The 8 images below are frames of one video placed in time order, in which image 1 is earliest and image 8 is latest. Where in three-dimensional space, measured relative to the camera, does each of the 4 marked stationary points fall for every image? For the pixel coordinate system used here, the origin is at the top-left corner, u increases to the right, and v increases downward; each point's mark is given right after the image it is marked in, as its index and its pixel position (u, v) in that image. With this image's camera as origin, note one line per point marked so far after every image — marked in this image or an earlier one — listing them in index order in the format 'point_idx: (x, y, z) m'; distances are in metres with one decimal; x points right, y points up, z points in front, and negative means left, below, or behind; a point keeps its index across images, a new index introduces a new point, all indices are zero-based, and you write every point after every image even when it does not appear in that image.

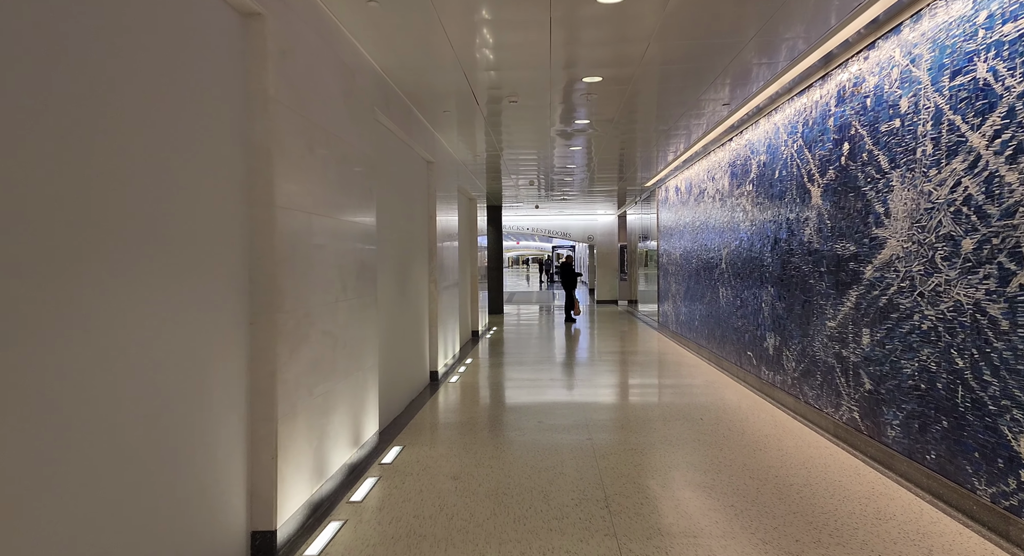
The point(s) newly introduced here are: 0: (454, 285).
0: (-0.8, -0.1, +8.1) m
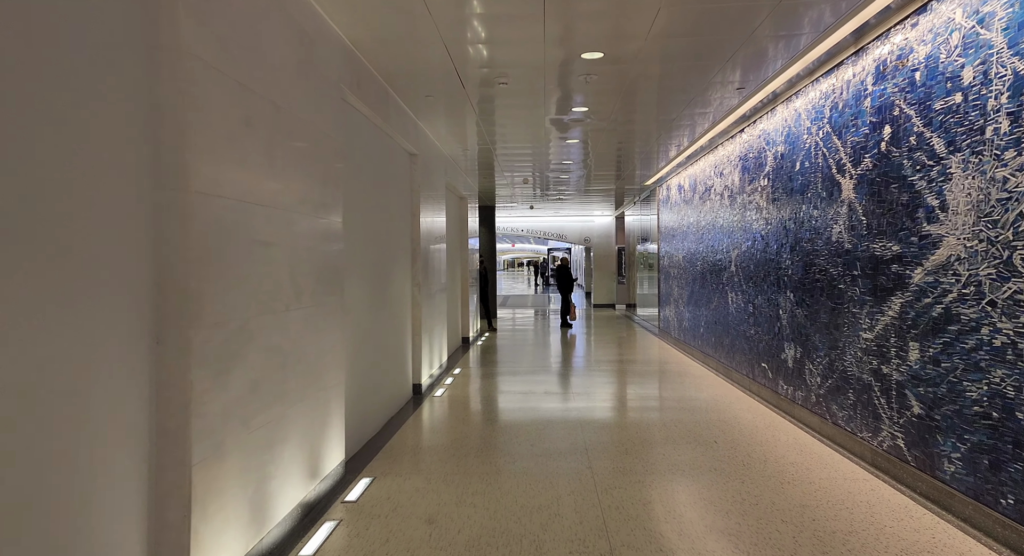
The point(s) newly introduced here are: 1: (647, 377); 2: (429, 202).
0: (-0.9, -0.2, +7.5) m
1: (+1.8, -1.3, +7.7) m
2: (-1.0, +0.9, +6.8) m
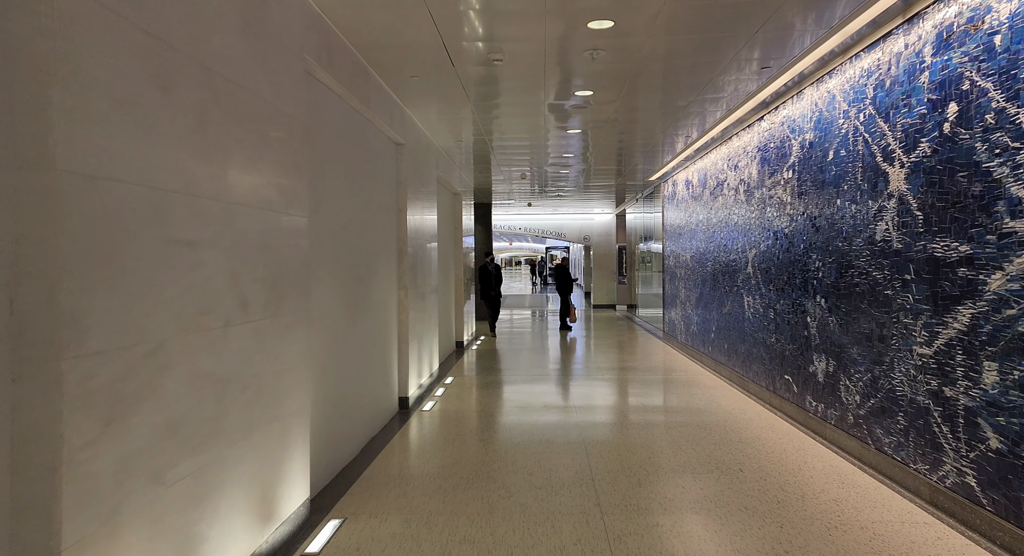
0: (-0.9, -0.2, +6.9) m
1: (+1.8, -1.3, +7.2) m
2: (-1.0, +0.9, +6.2) m
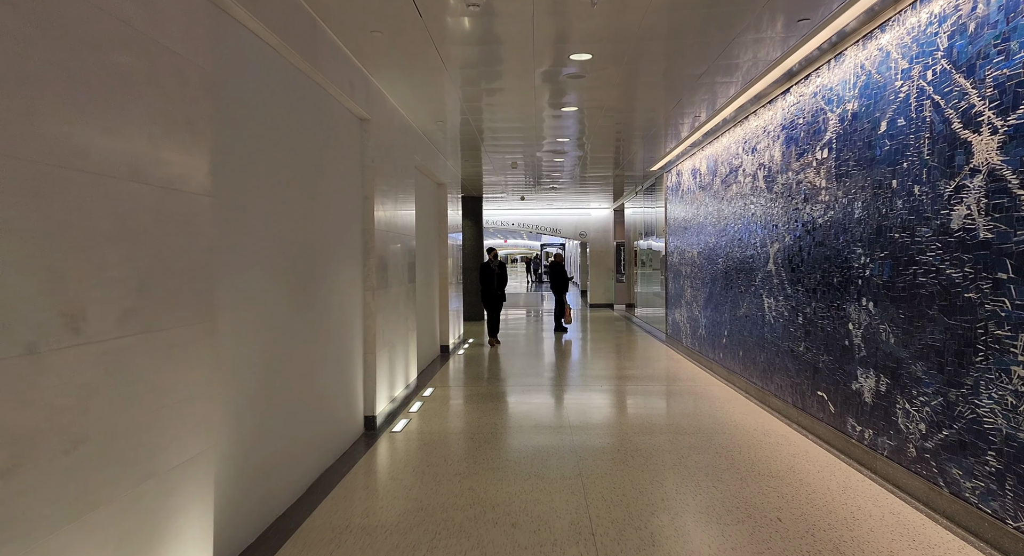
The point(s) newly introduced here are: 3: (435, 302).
0: (-1.1, -0.2, +6.1) m
1: (+1.6, -1.3, +6.4) m
2: (-1.1, +0.9, +5.4) m
3: (-1.1, -0.4, +8.2) m
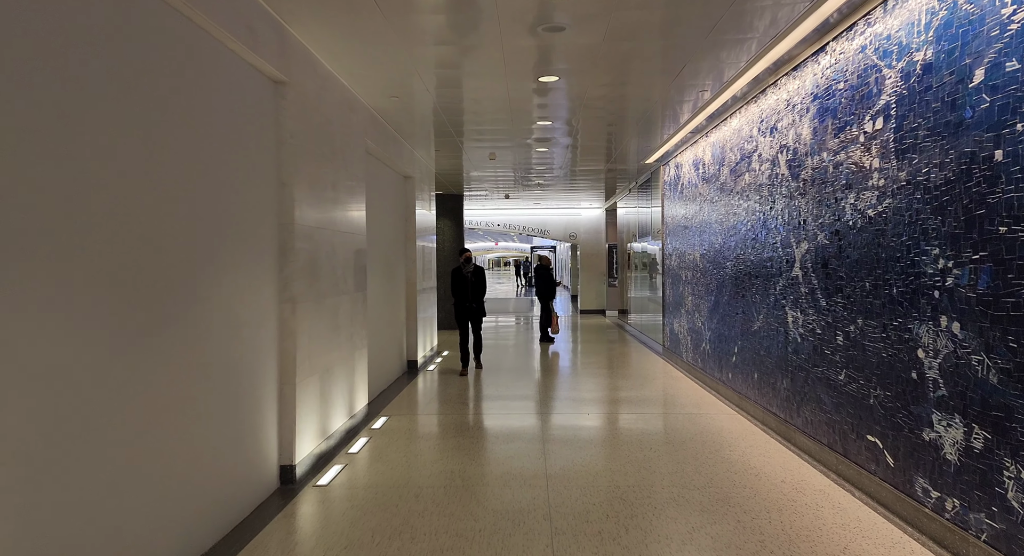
0: (-1.4, -0.2, +5.1) m
1: (+1.3, -1.4, +5.4) m
2: (-1.4, +0.8, +4.4) m
3: (-1.4, -0.4, +7.2) m
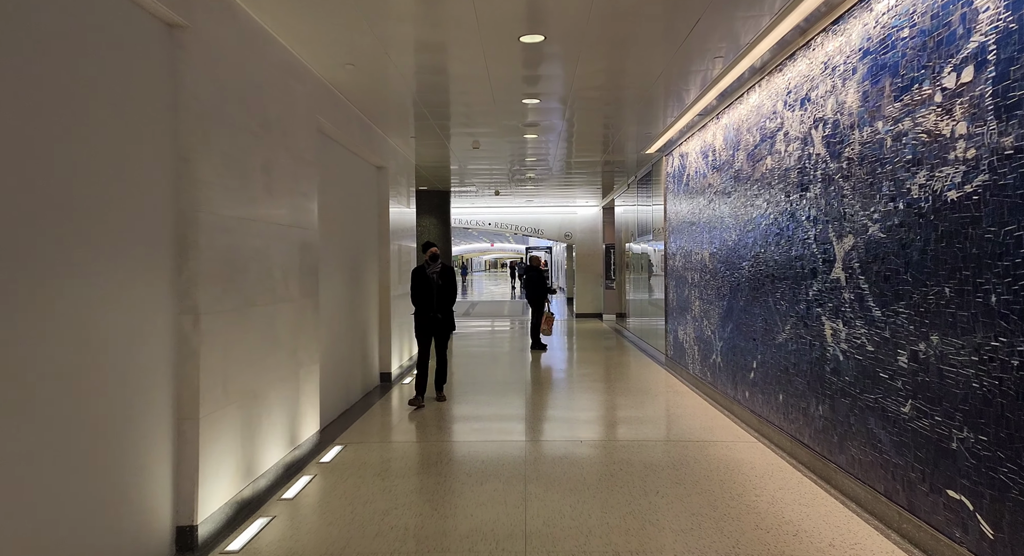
0: (-1.5, -0.2, +4.2) m
1: (+1.2, -1.4, +4.6) m
2: (-1.6, +0.8, +3.6) m
3: (-1.6, -0.5, +6.3) m
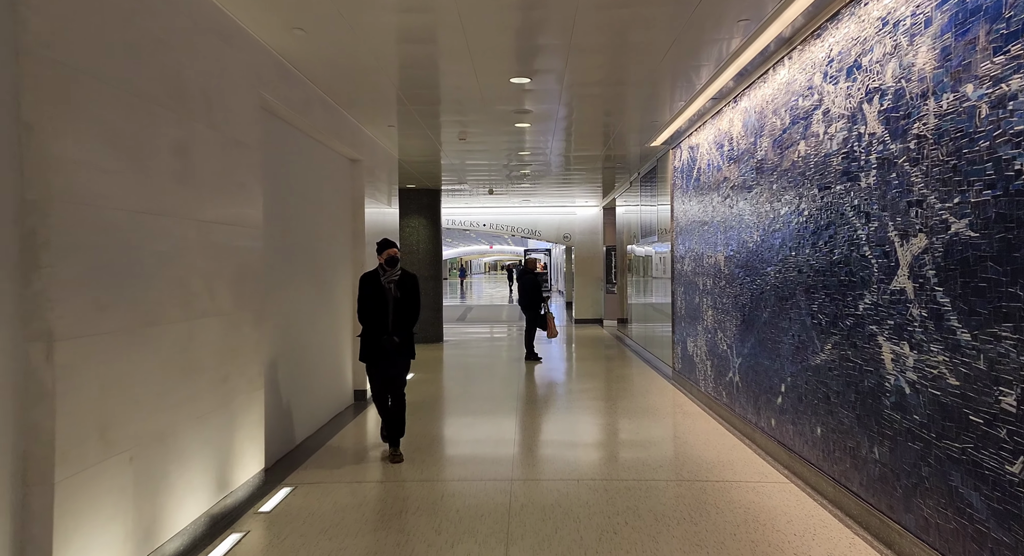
0: (-1.6, -0.3, +3.5) m
1: (+1.1, -1.4, +3.8) m
2: (-1.7, +0.7, +2.8) m
3: (-1.7, -0.5, +5.6) m
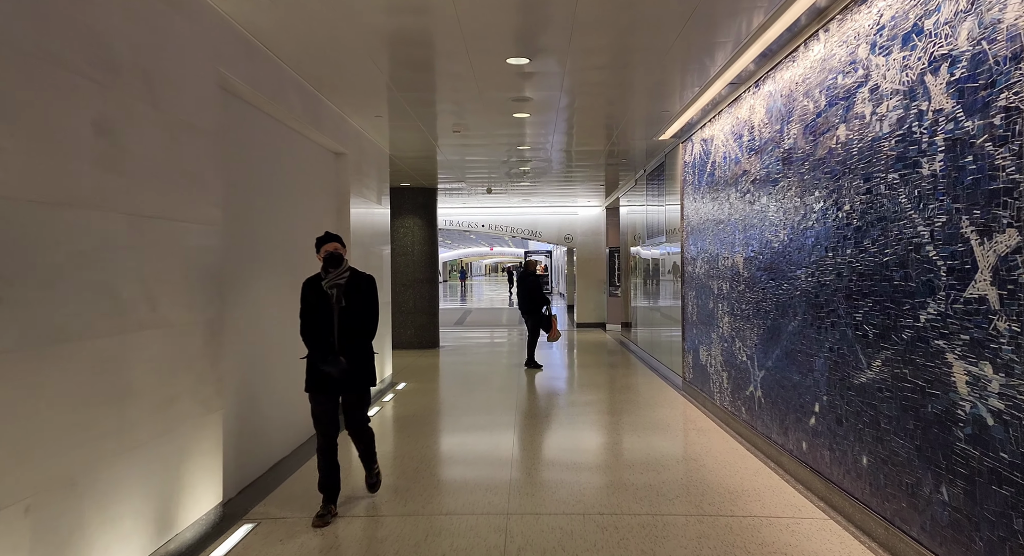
0: (-1.6, -0.3, +3.0) m
1: (+1.1, -1.5, +3.3) m
2: (-1.7, +0.7, +2.3) m
3: (-1.7, -0.5, +5.1) m
